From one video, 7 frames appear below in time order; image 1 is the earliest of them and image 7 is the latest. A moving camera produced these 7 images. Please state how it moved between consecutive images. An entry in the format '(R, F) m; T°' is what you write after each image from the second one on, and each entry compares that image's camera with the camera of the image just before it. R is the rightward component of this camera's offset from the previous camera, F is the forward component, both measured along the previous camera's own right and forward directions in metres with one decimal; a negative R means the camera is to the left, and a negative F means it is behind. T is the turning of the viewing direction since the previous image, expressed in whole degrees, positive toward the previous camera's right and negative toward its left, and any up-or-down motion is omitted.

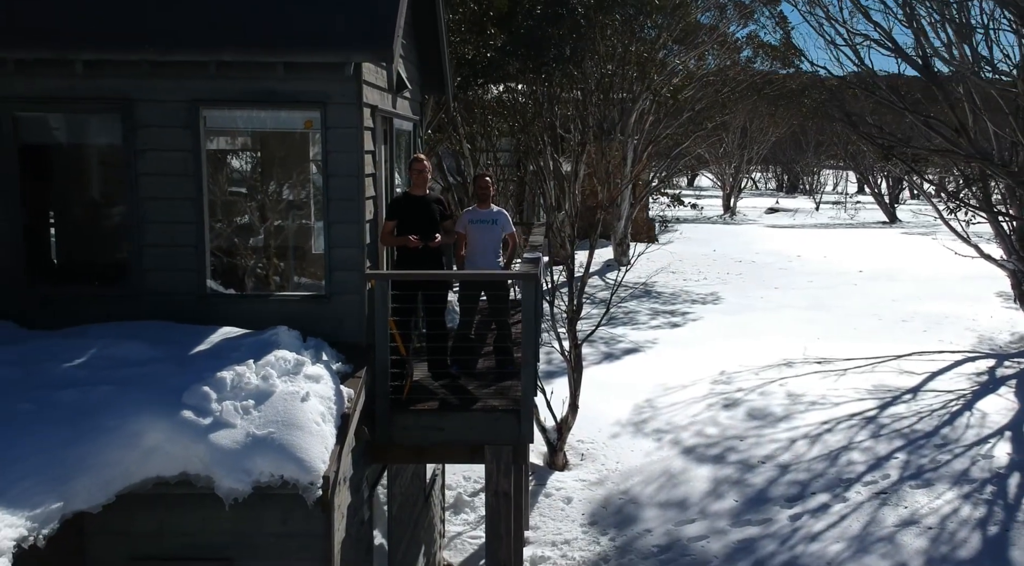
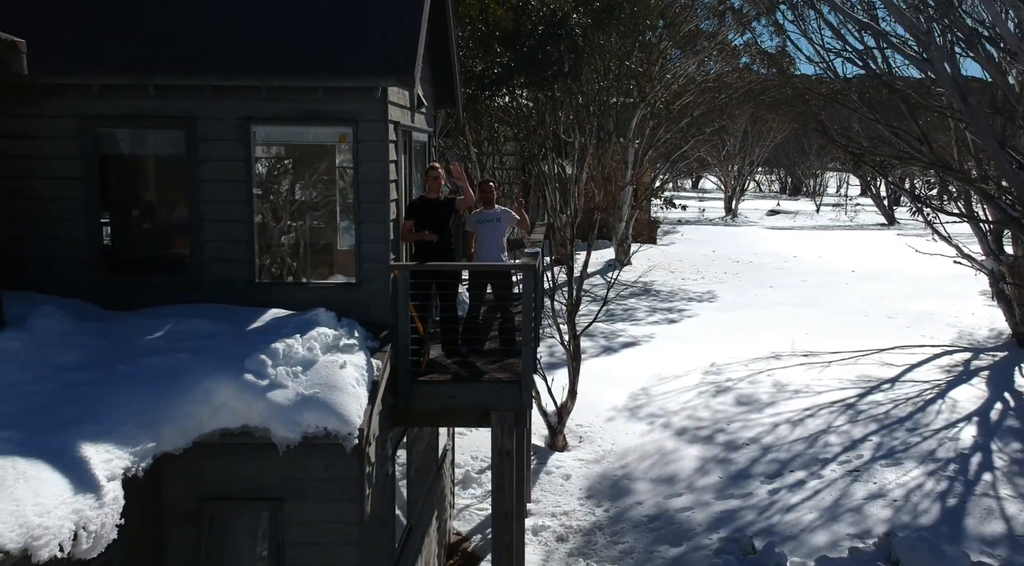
(0.0, -1.0) m; 0°
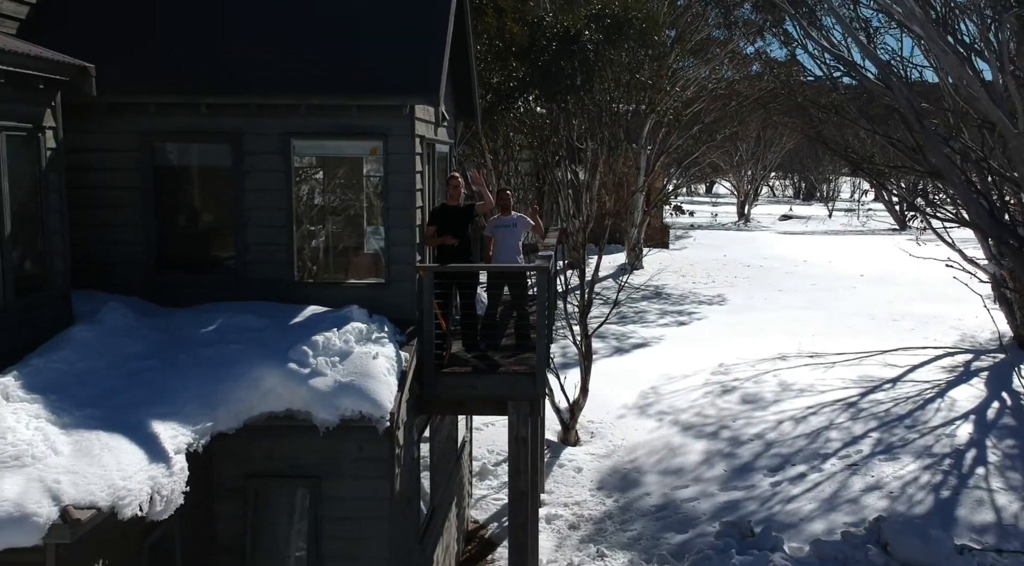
(0.0, -0.6) m; -1°
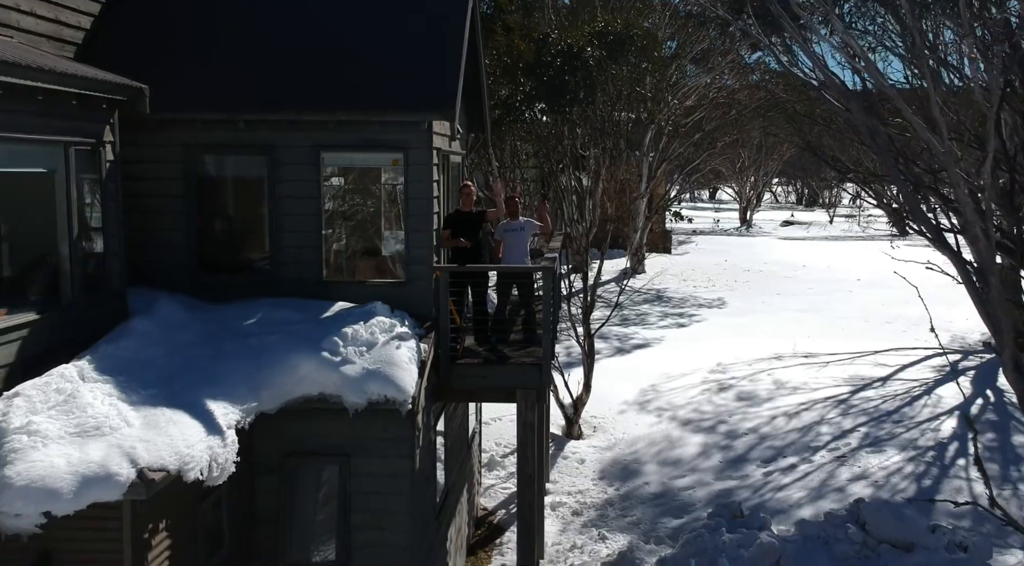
(0.0, -0.7) m; 0°
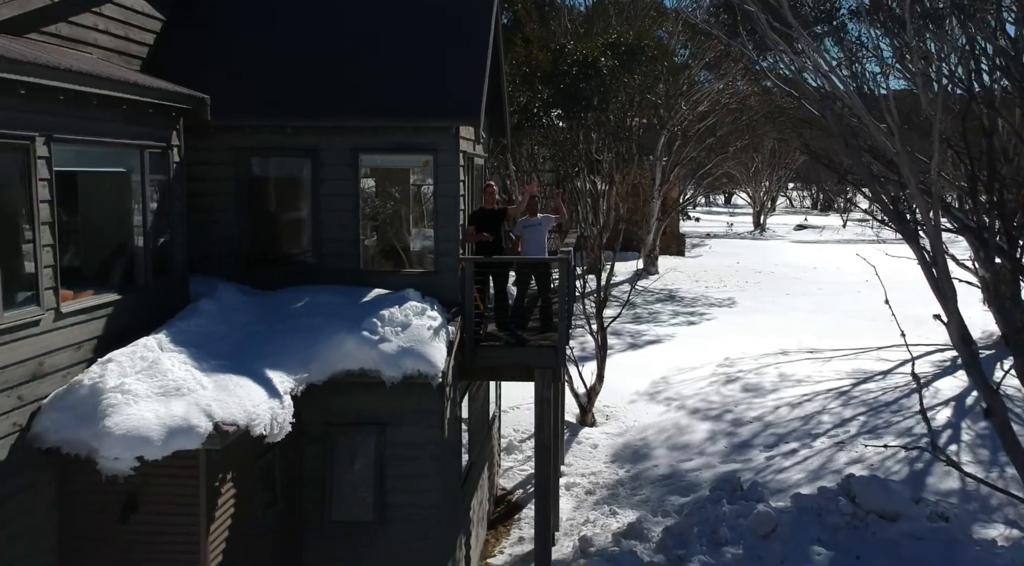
(0.0, -0.8) m; -1°
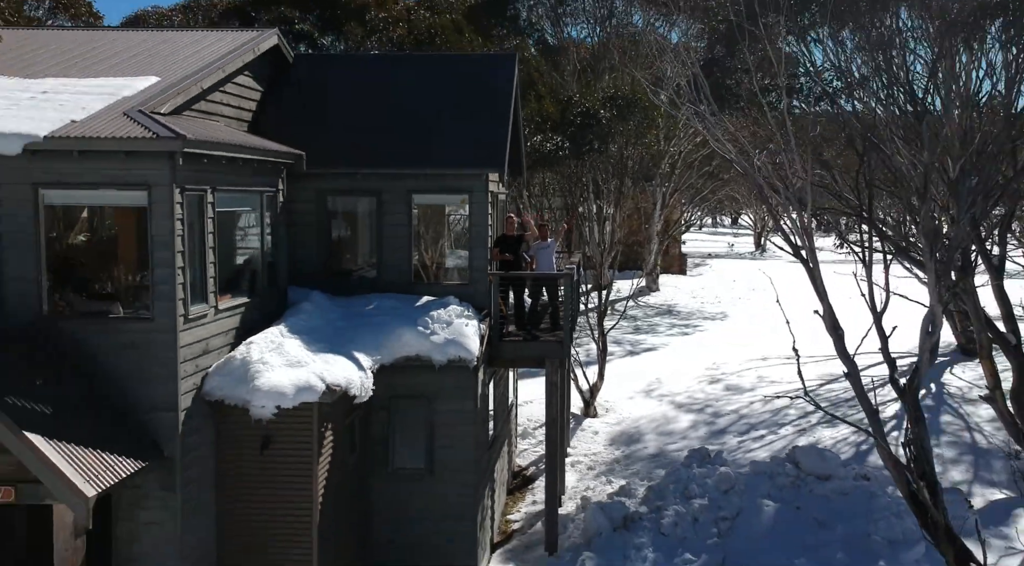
(-0.1, -2.6) m; -1°
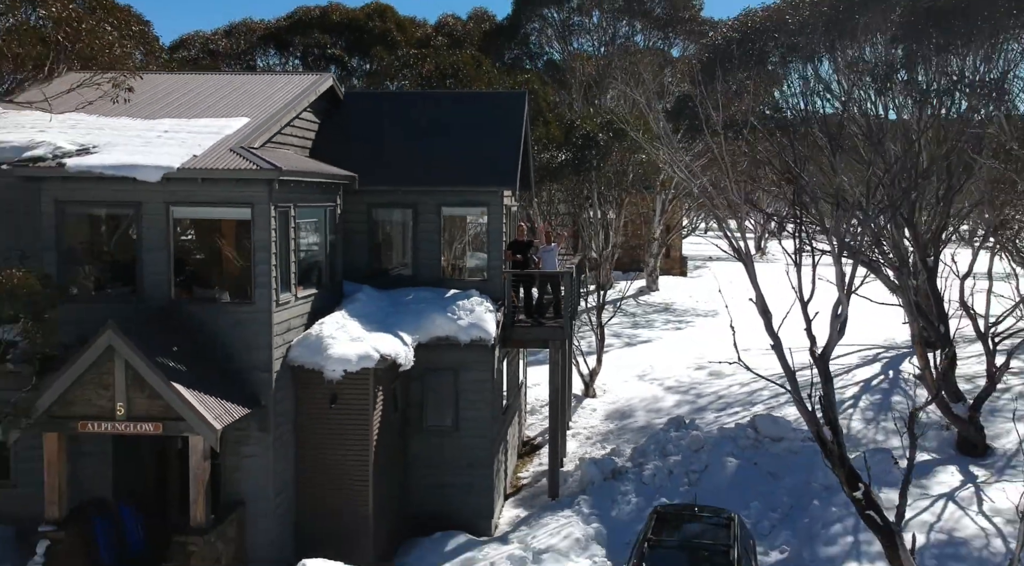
(0.0, -2.6) m; -1°
